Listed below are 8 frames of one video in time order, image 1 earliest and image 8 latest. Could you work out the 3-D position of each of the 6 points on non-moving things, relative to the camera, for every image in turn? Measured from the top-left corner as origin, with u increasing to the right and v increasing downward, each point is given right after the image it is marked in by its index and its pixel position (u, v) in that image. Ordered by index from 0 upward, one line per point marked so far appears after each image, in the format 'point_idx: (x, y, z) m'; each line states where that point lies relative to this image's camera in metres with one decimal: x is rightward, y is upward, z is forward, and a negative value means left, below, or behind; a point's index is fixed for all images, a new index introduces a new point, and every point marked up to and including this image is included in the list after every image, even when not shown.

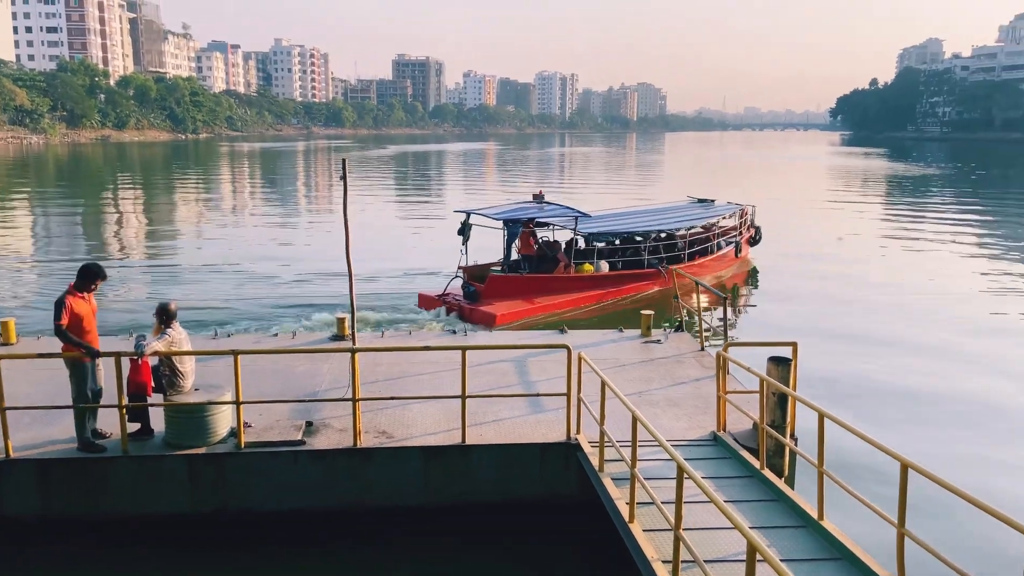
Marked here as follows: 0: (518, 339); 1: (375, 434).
0: (+0.1, -0.7, +10.1) m
1: (-1.3, -1.4, +7.2) m
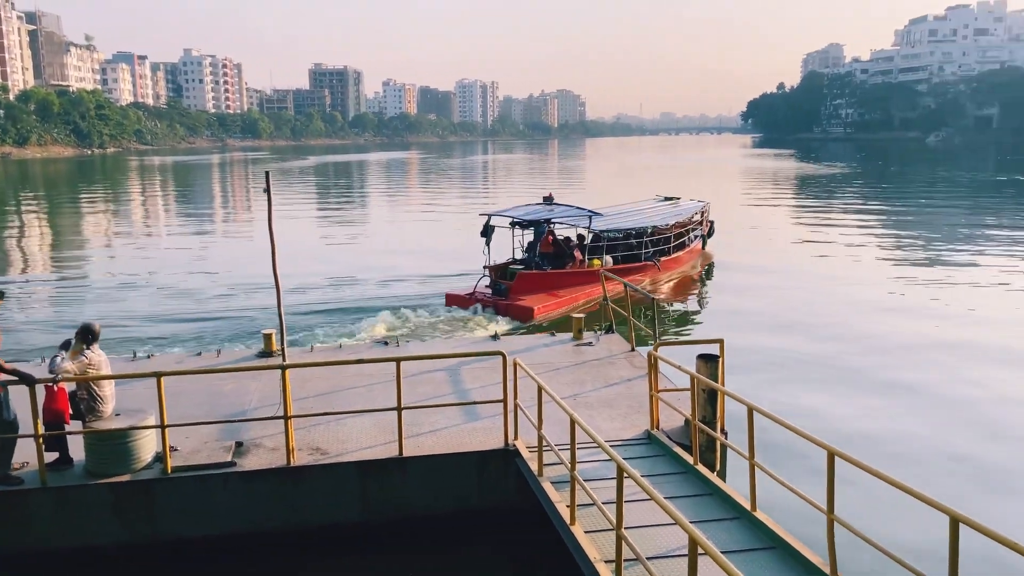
0: (-0.8, -0.8, +10.0) m
1: (-1.8, -1.5, +7.0) m
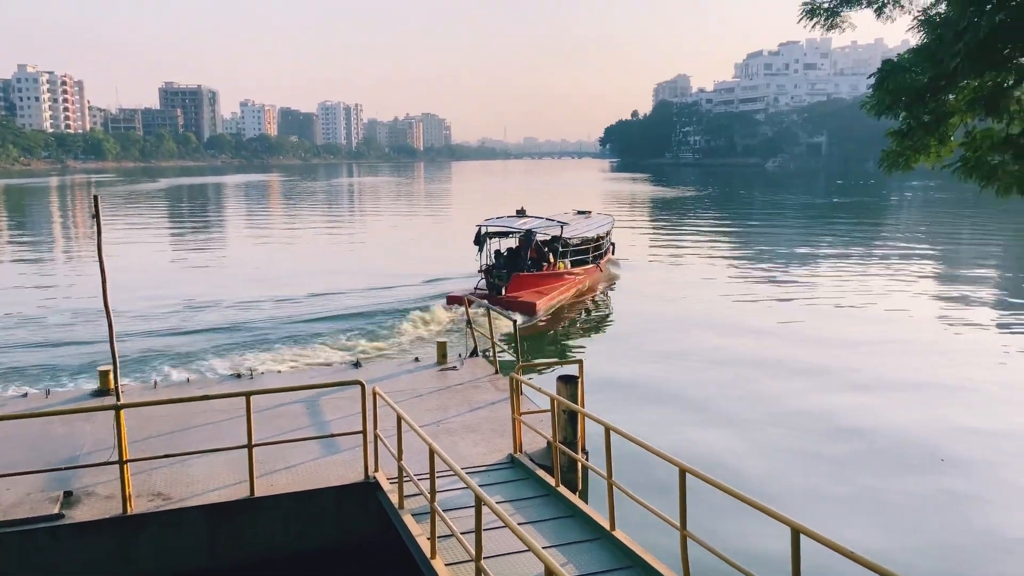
0: (-2.5, -1.1, +9.6) m
1: (-3.0, -1.8, +6.5) m
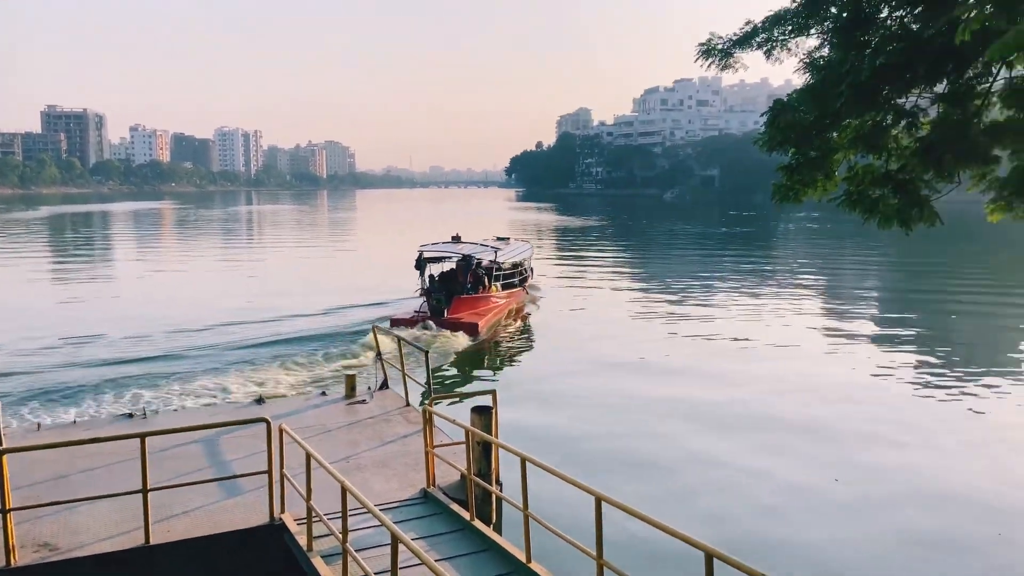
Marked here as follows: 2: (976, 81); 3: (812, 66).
0: (-3.6, -1.5, +9.2) m
1: (-3.7, -2.0, +6.0) m
2: (+5.9, +2.6, +10.0) m
3: (+4.2, +3.1, +10.8) m
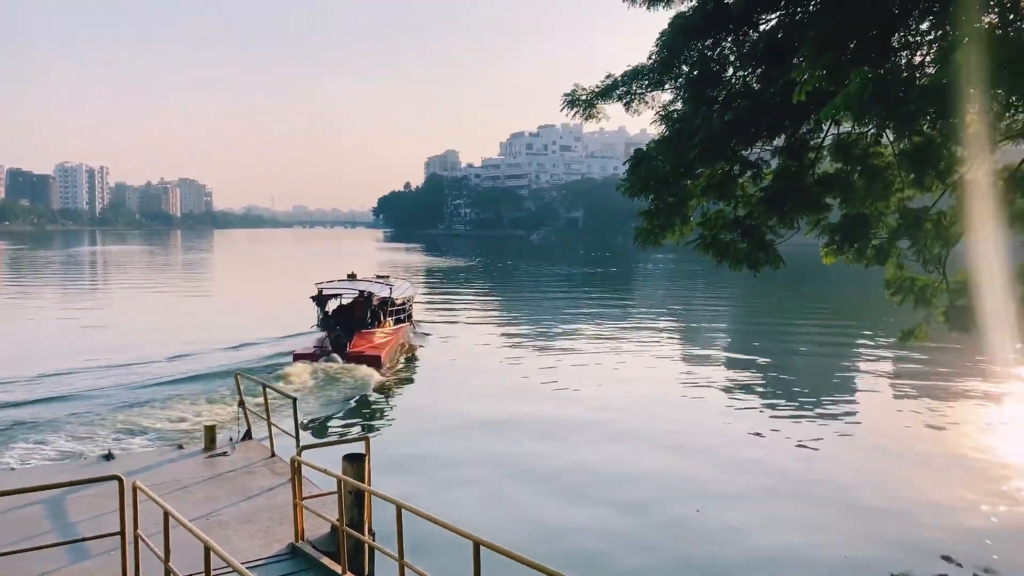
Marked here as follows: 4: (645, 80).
0: (-5.0, -2.0, +8.4) m
1: (-4.6, -2.4, +5.2) m
2: (+4.1, +2.1, +11.0) m
3: (+2.3, +2.5, +11.6) m
4: (+2.0, +3.2, +11.8) m
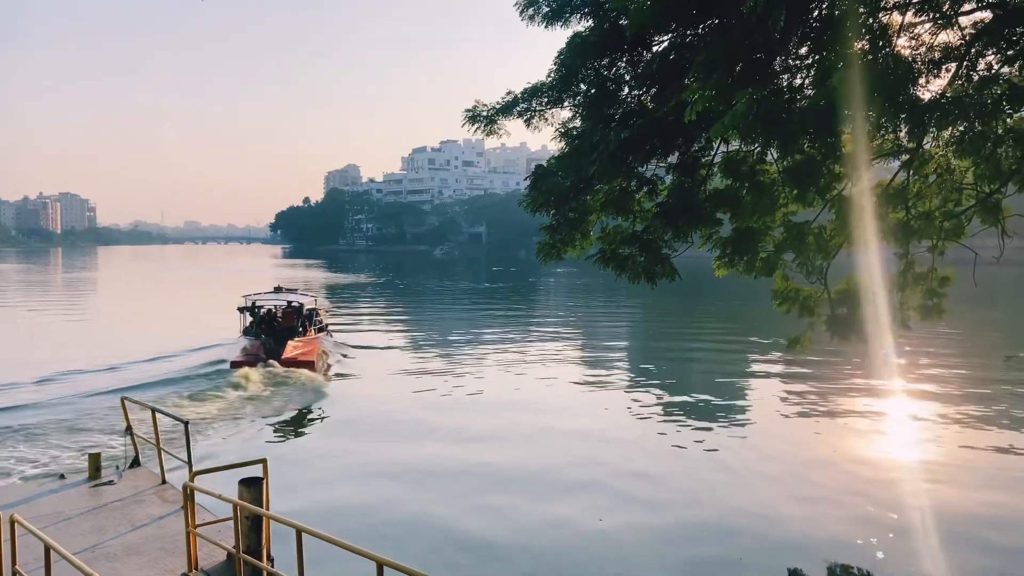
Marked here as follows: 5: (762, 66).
0: (-6.0, -2.2, +7.6) m
1: (-5.2, -2.5, +4.5) m
2: (+2.7, +2.0, +11.4) m
3: (+0.8, +2.3, +11.8) m
4: (+0.5, +2.9, +12.0) m
5: (+2.7, +2.4, +8.3) m
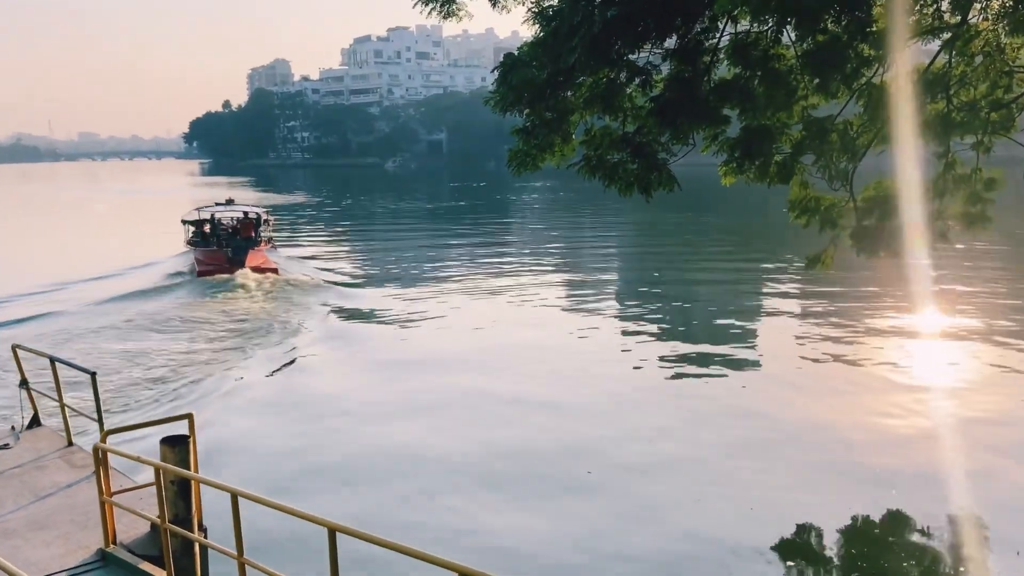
0: (-6.1, -1.7, +5.6) m
1: (-5.1, -2.3, +2.6) m
2: (+2.3, +3.0, +9.4) m
3: (+0.4, +3.4, +9.7) m
4: (0.0, +4.0, +9.8) m
5: (+2.4, +3.2, +6.3) m
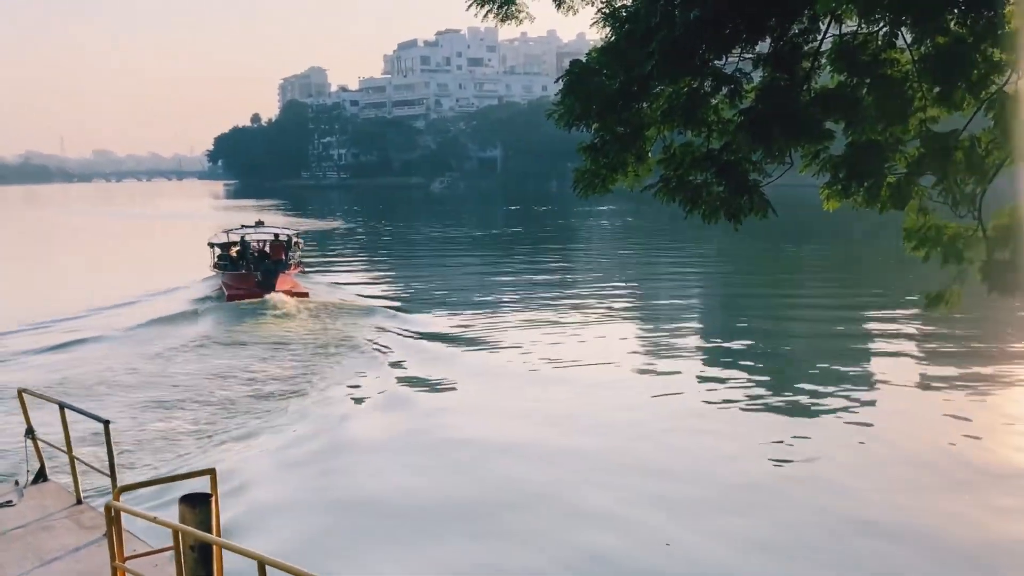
0: (-5.5, -2.1, +4.5) m
1: (-4.6, -2.7, +1.4) m
2: (+3.0, +2.6, +8.1) m
3: (+1.1, +2.9, +8.4) m
4: (+0.8, +3.6, +8.6) m
5: (+3.0, +2.7, +4.9) m
